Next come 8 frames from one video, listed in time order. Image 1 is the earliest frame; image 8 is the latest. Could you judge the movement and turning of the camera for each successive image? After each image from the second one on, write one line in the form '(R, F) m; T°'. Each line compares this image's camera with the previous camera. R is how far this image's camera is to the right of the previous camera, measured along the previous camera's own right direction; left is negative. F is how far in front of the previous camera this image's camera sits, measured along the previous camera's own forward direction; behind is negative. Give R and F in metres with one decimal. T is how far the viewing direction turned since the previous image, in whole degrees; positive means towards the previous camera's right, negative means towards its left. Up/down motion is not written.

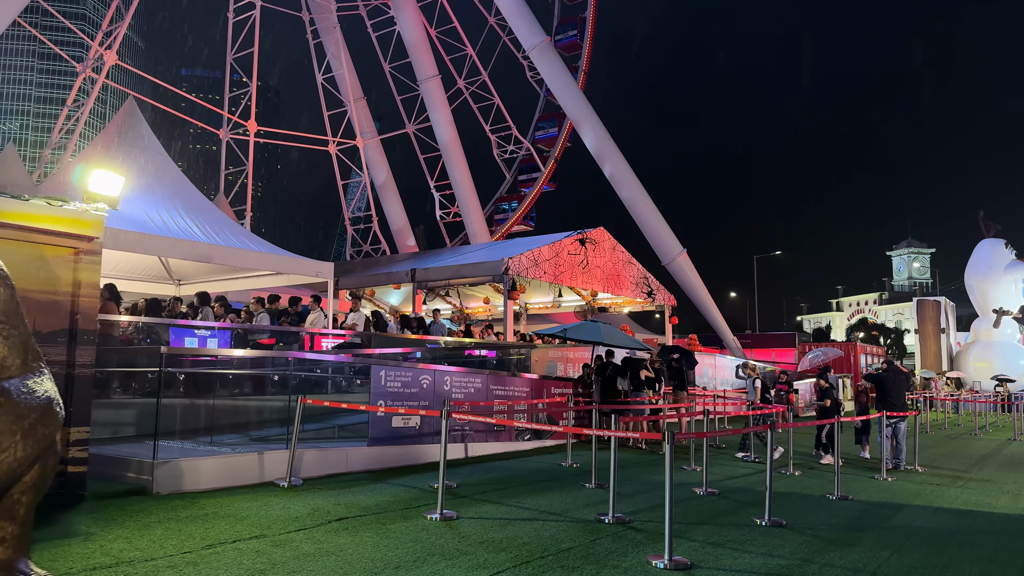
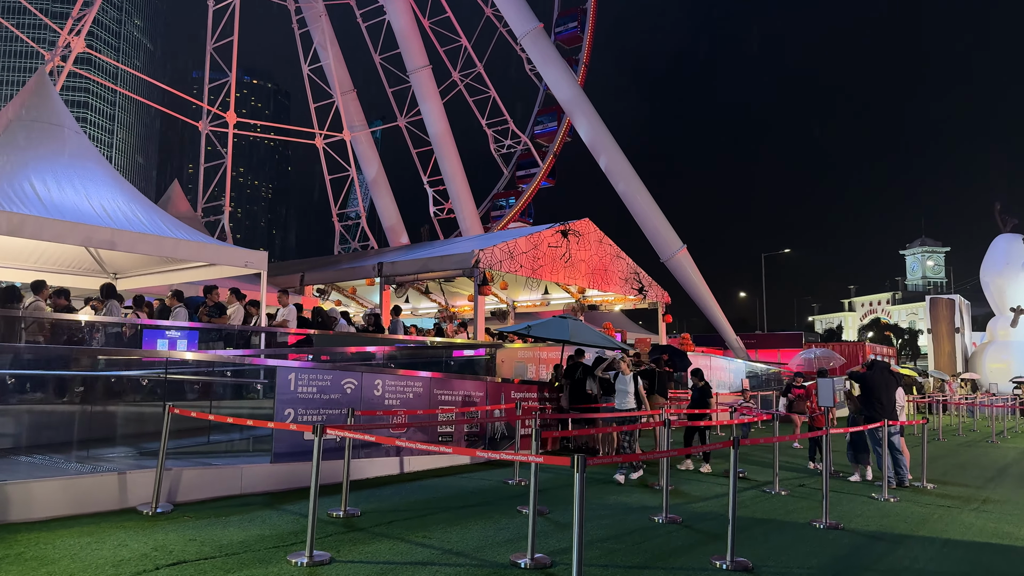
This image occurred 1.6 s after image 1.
(+0.9, +1.4) m; -1°
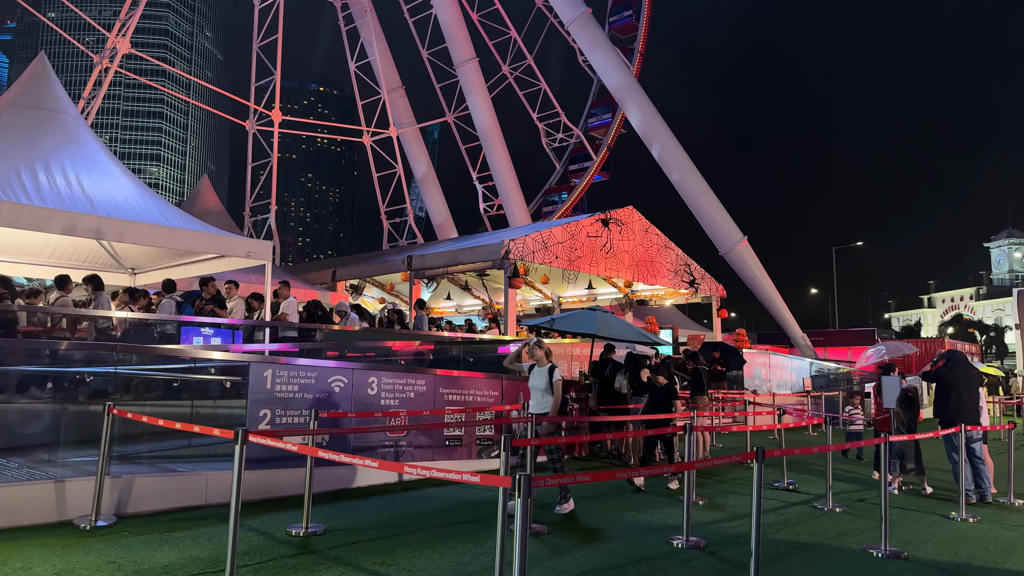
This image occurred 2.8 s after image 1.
(+0.6, +1.1) m; -5°
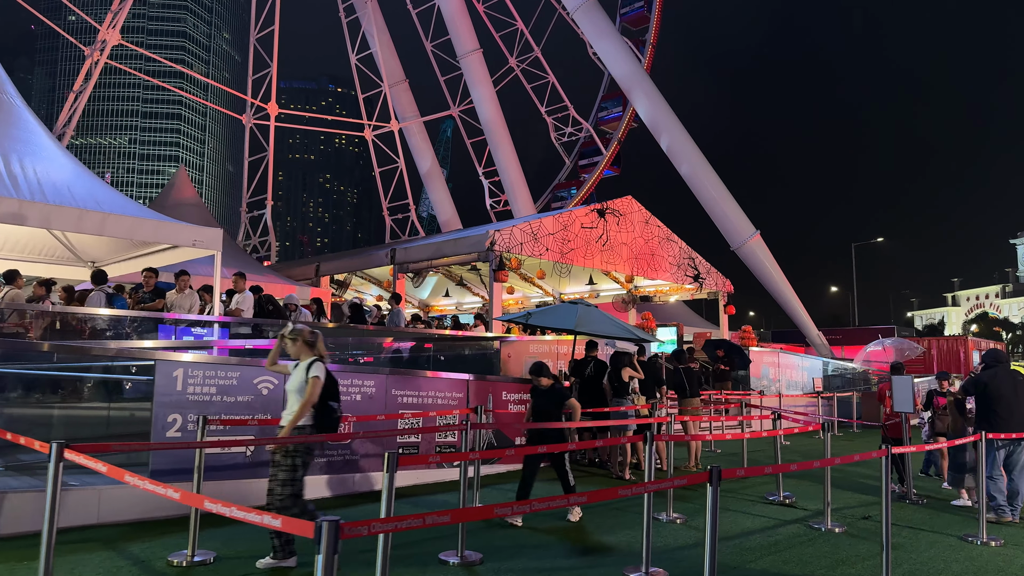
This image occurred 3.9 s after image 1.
(+0.6, +1.0) m; -1°
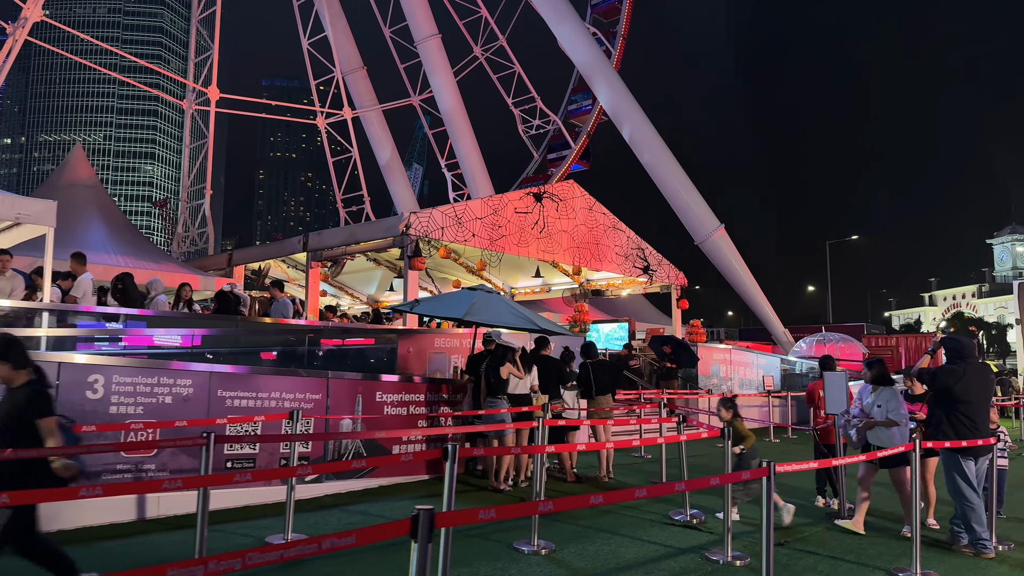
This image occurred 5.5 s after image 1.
(+1.2, +1.3) m; +1°
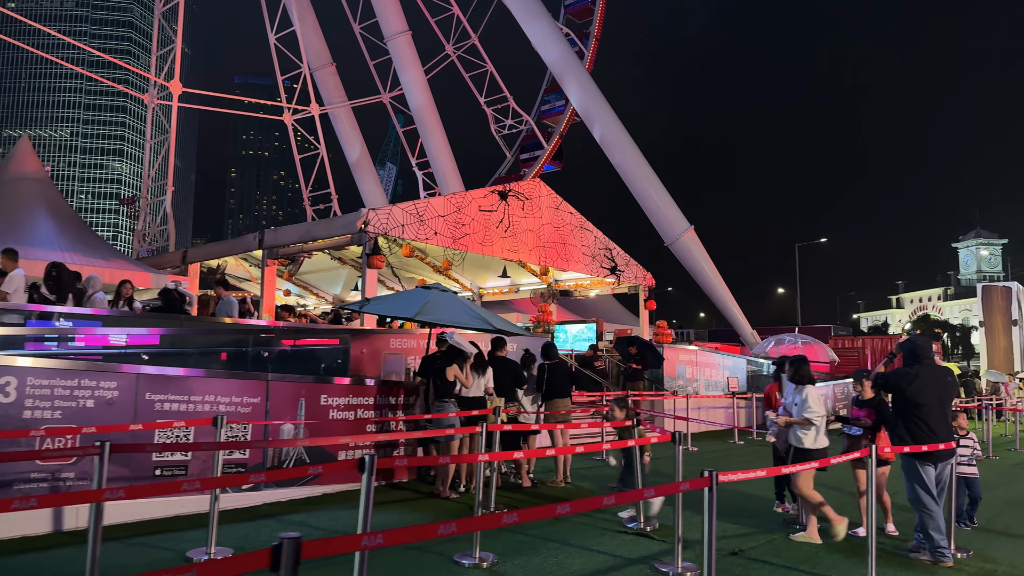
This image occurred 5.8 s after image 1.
(+0.2, +0.3) m; +2°
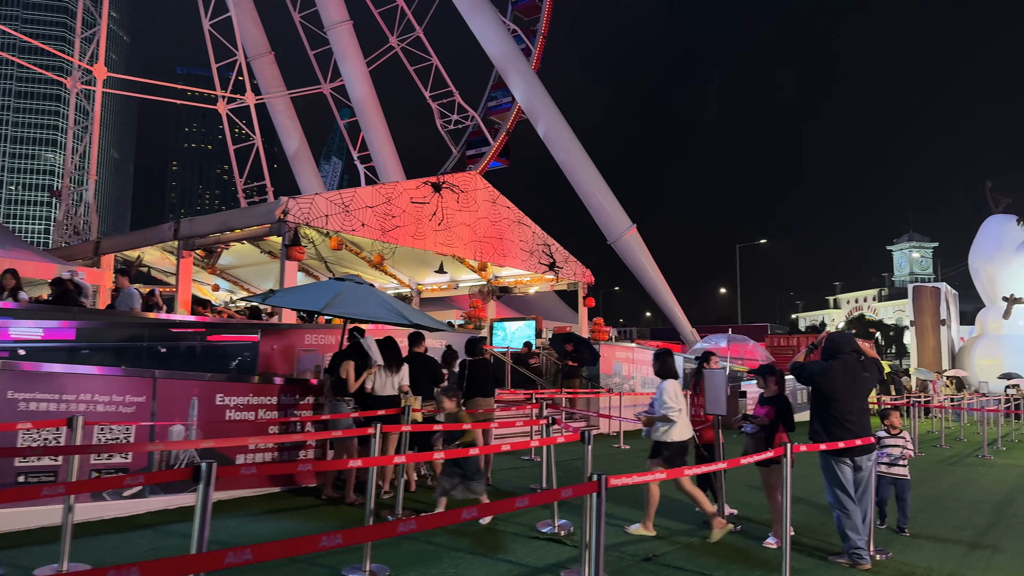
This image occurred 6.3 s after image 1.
(+0.3, +0.4) m; +4°
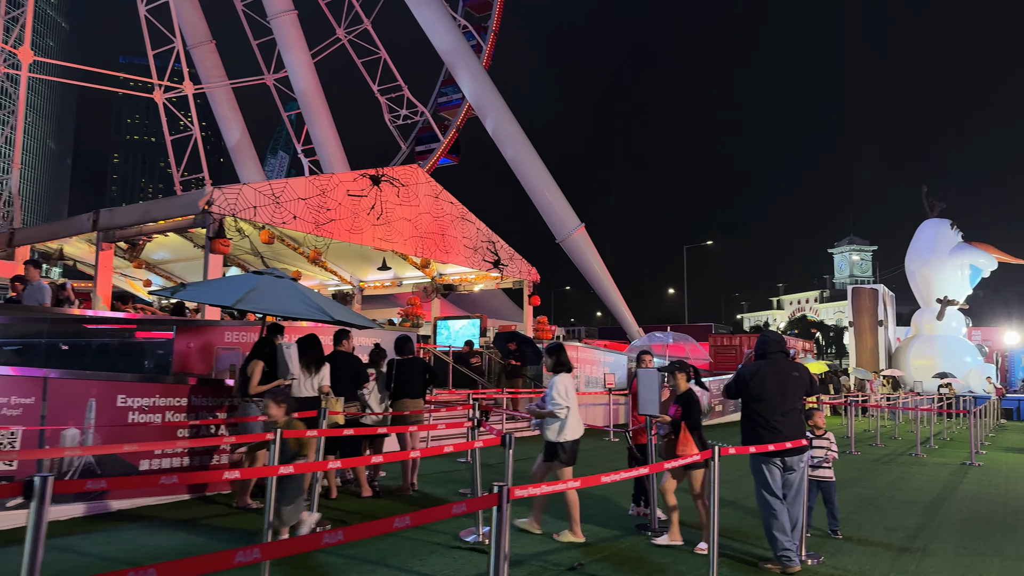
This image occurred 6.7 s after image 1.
(+0.2, +0.3) m; +4°
